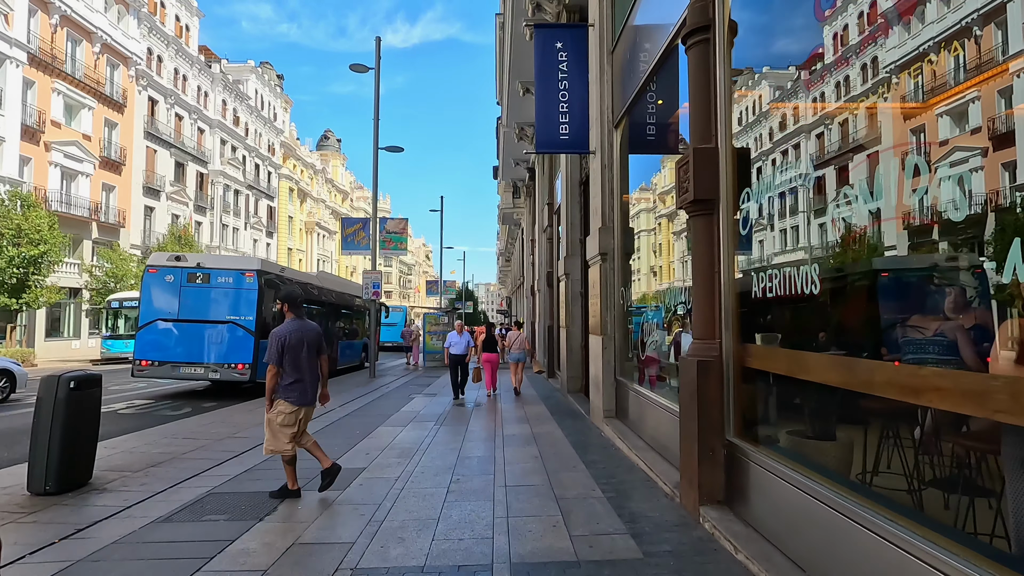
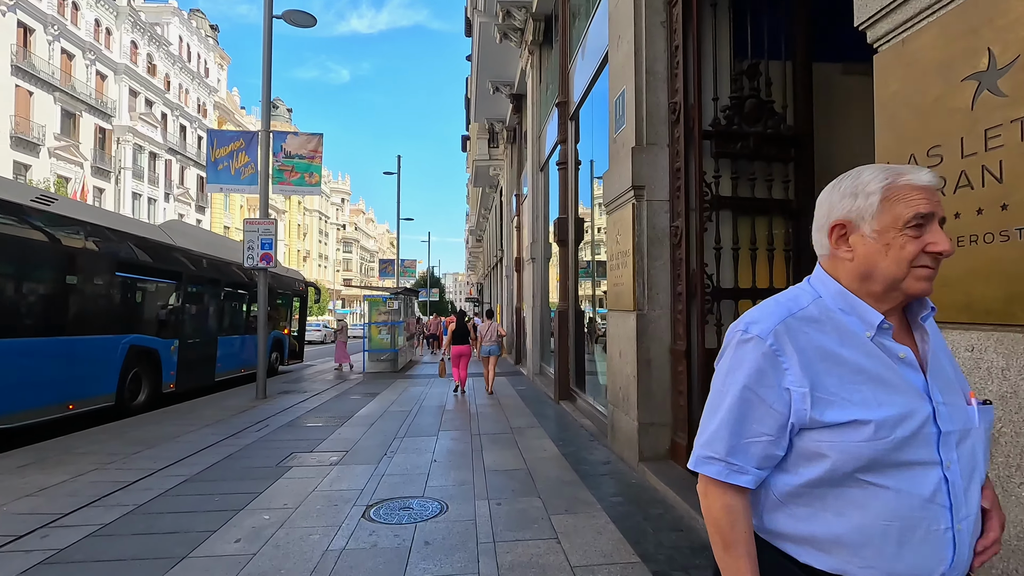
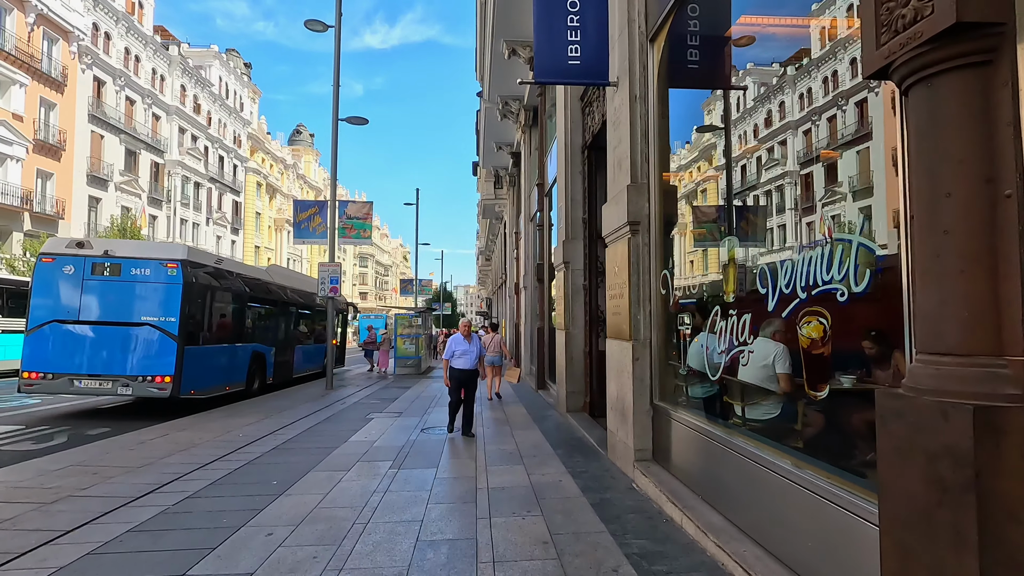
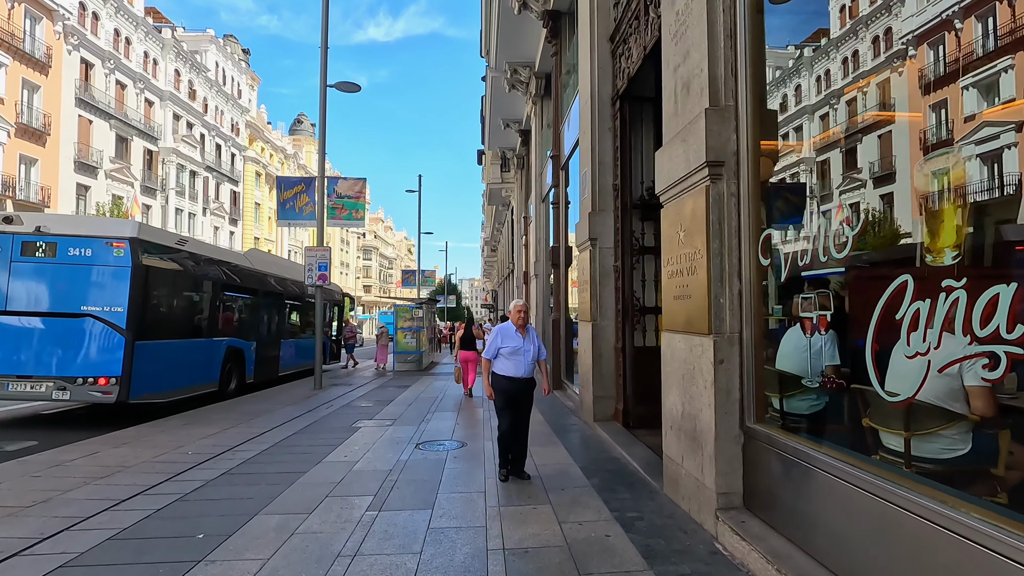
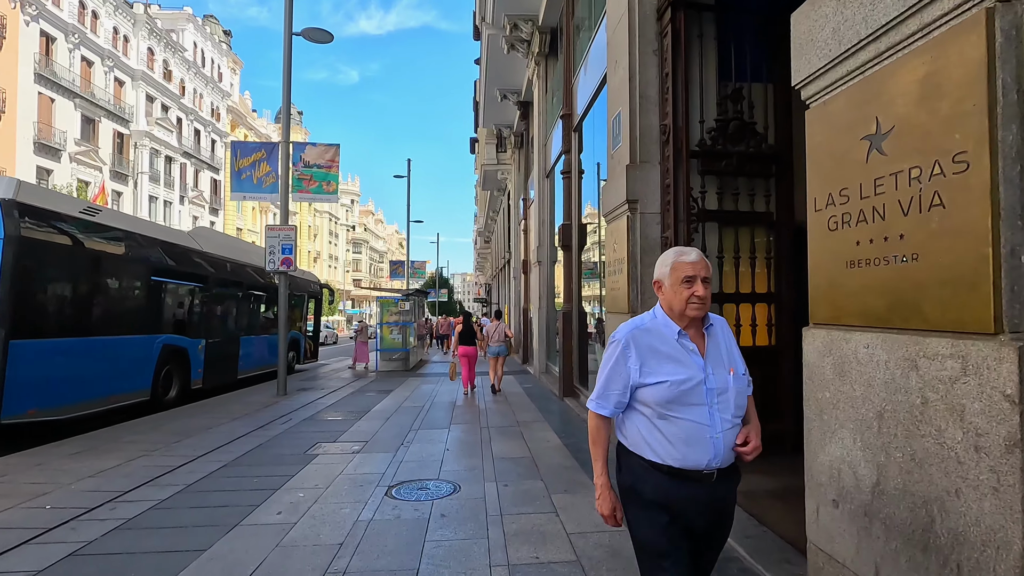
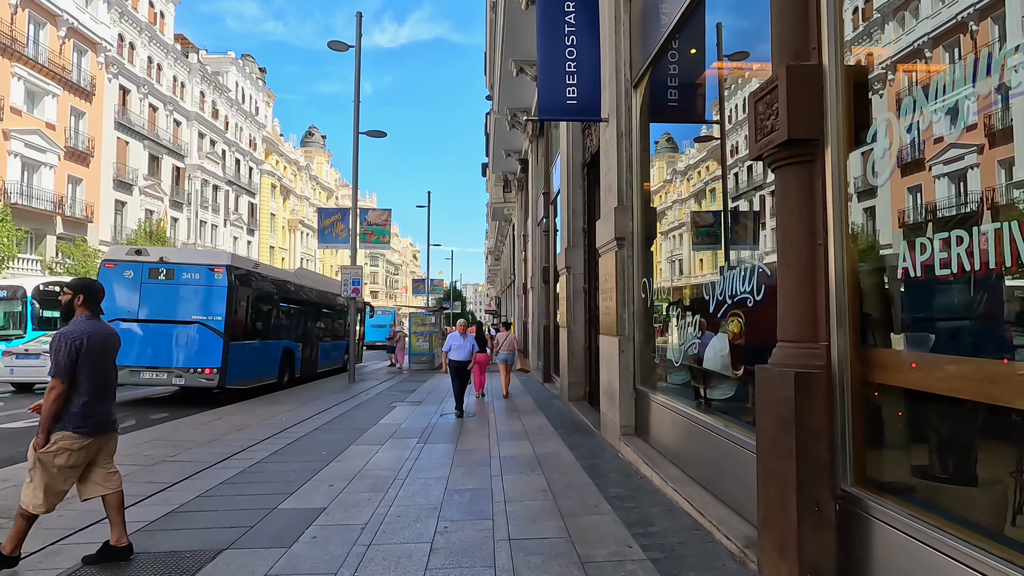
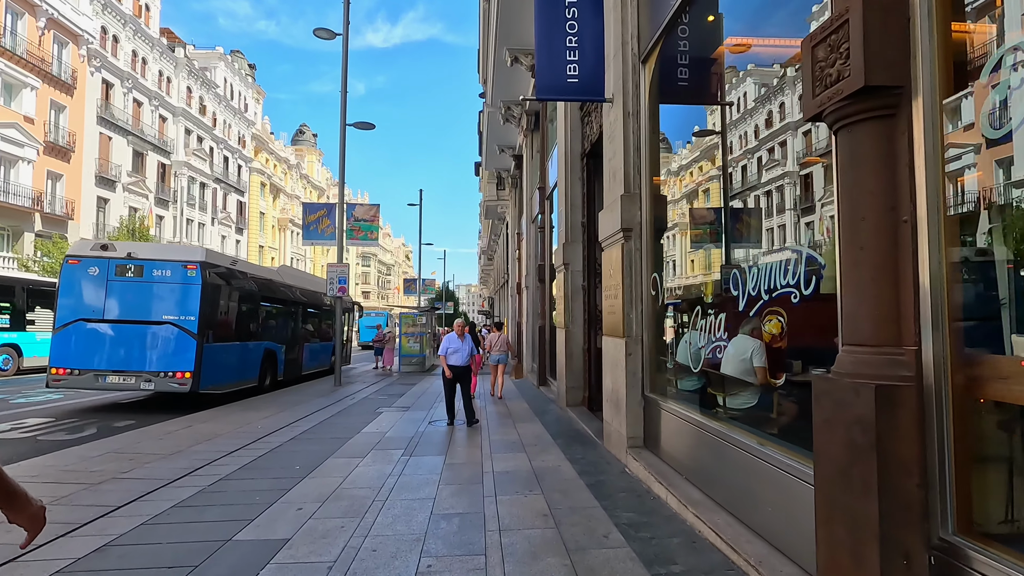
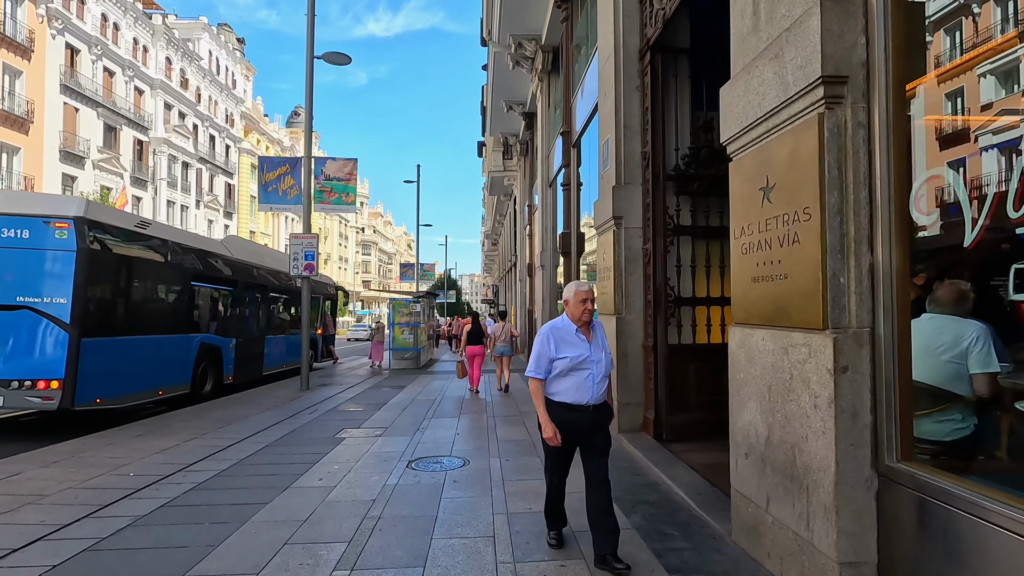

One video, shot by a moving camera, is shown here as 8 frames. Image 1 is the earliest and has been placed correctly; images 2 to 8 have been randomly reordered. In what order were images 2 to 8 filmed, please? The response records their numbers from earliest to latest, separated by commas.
6, 7, 3, 4, 8, 5, 2
